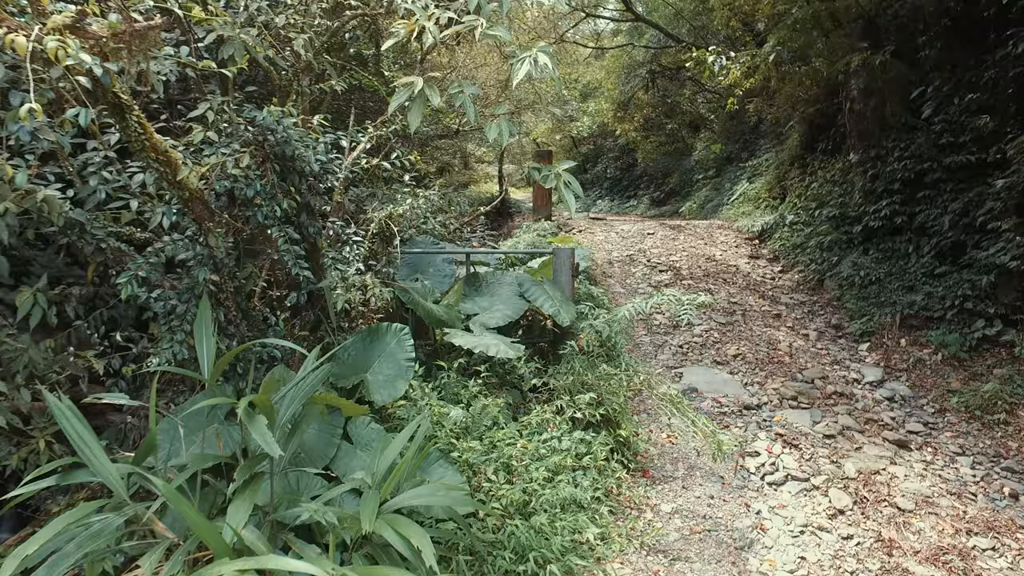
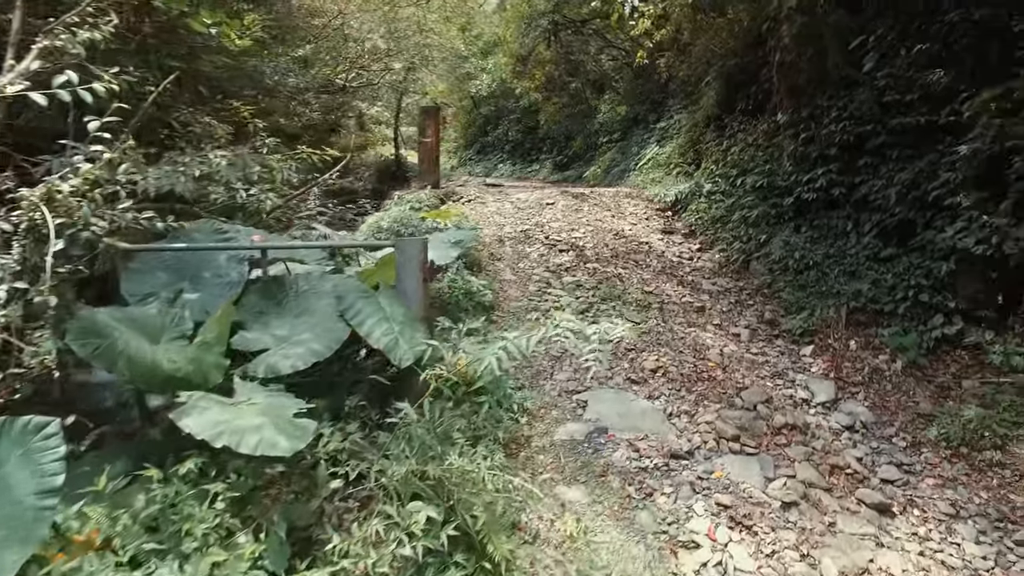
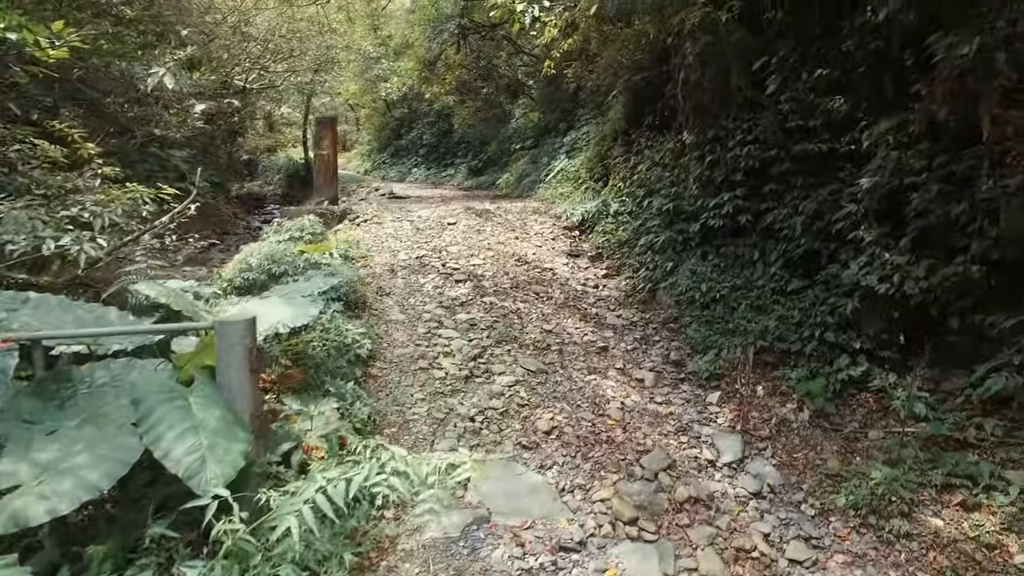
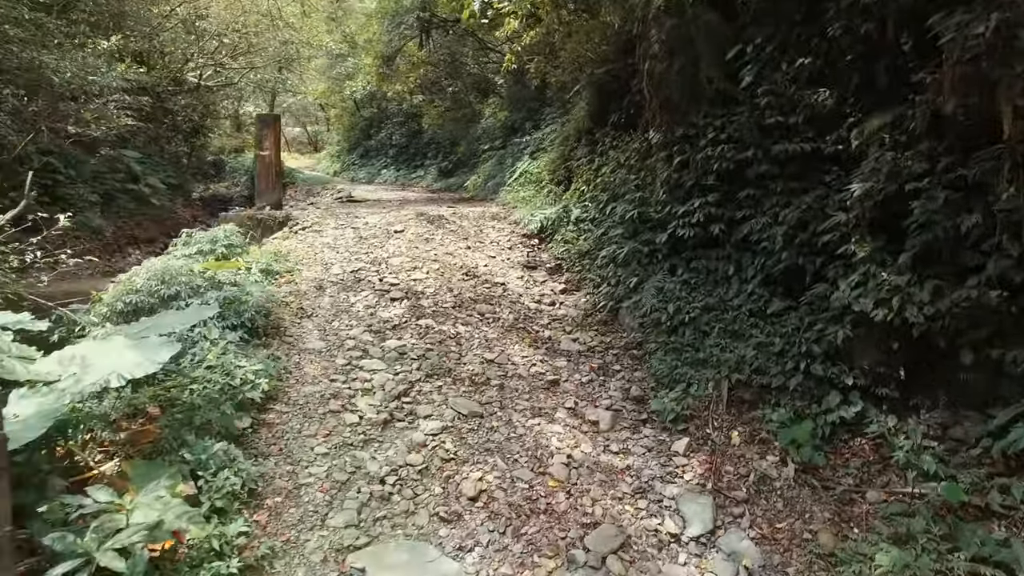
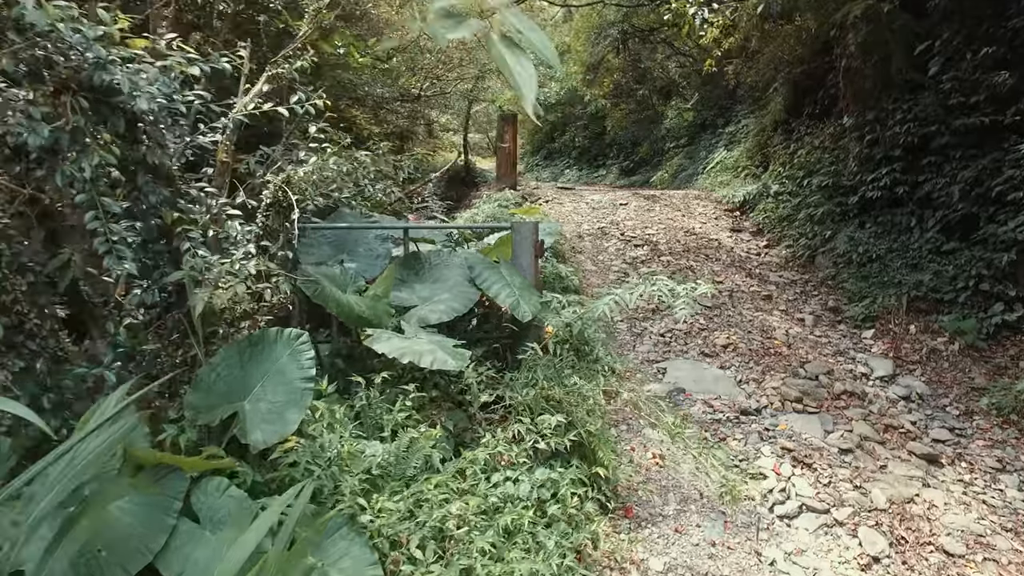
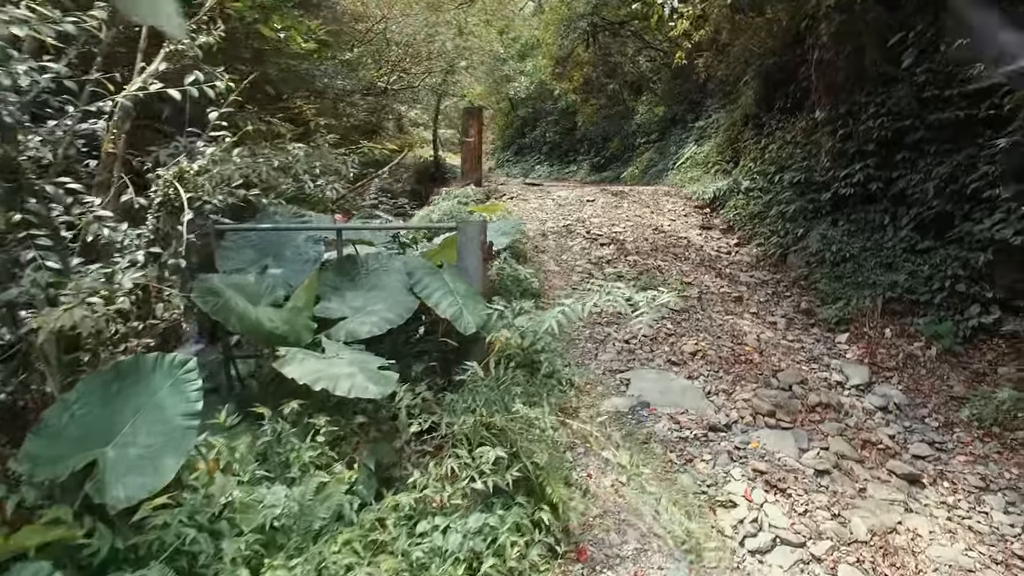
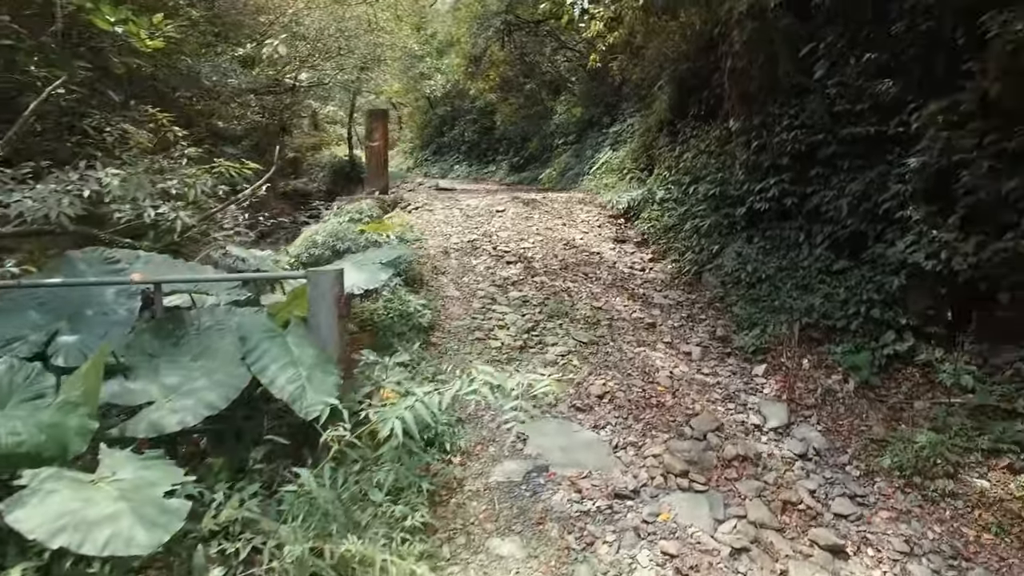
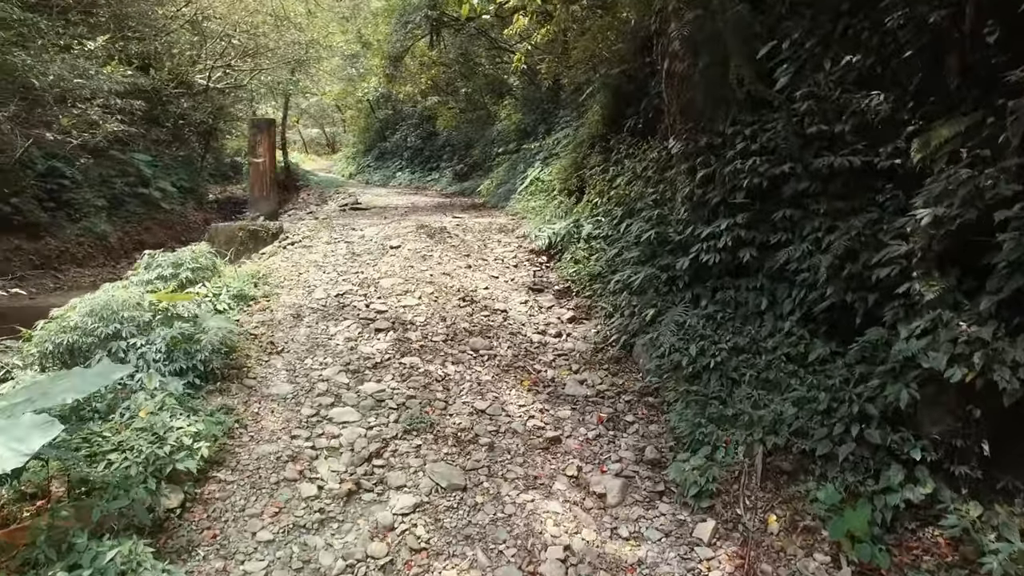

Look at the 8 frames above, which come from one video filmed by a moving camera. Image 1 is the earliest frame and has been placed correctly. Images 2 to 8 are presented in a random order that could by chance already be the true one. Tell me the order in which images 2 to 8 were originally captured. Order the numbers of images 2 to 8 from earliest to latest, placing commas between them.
5, 6, 2, 7, 3, 4, 8
